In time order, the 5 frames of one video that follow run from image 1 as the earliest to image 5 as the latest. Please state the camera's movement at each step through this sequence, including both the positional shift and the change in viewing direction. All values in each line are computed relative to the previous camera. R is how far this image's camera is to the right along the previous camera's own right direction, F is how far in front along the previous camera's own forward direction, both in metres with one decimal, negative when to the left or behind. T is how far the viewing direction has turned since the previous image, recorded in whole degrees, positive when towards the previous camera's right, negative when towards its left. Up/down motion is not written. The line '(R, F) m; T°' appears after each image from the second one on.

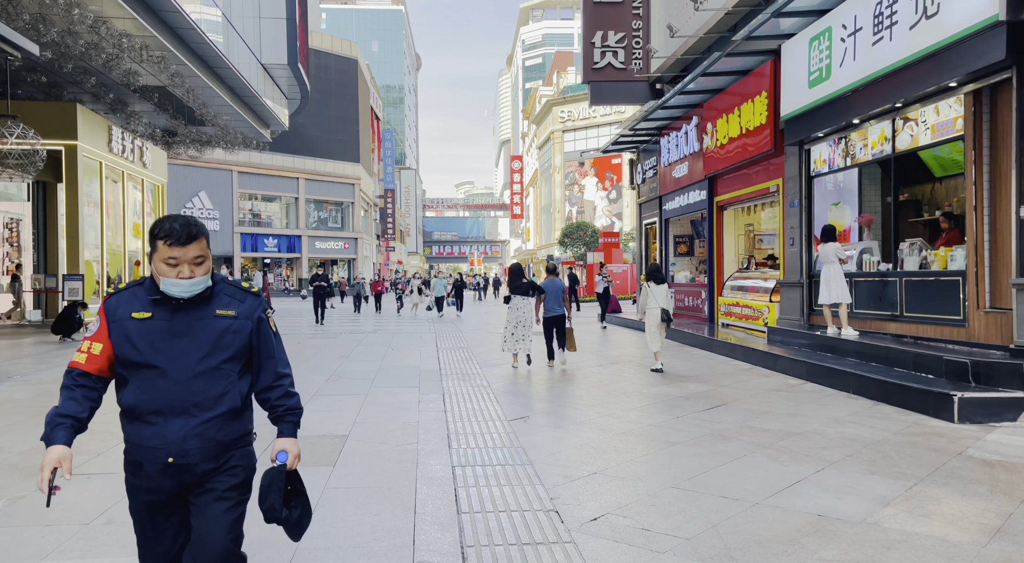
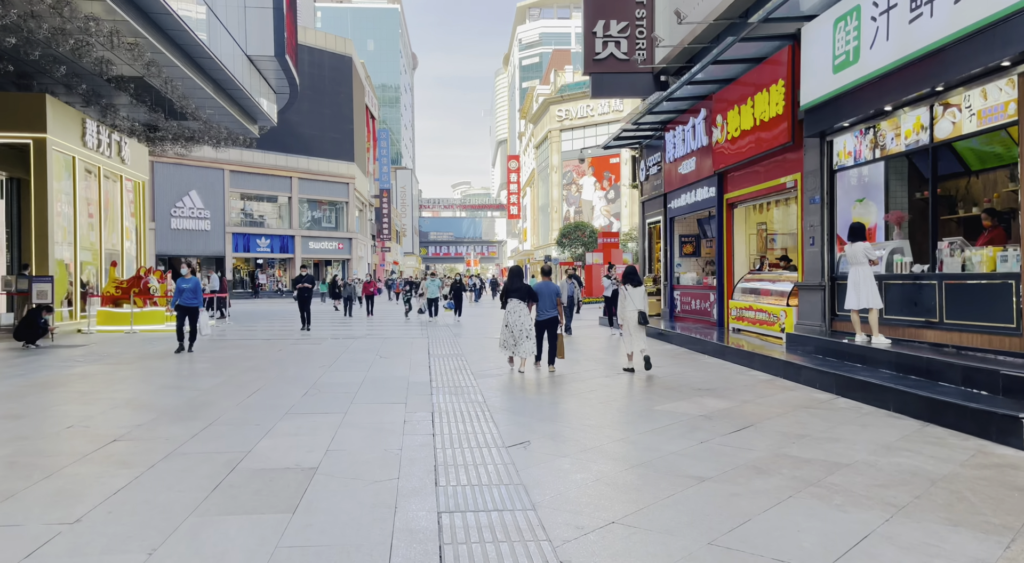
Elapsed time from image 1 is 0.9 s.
(0.0, +0.9) m; 0°
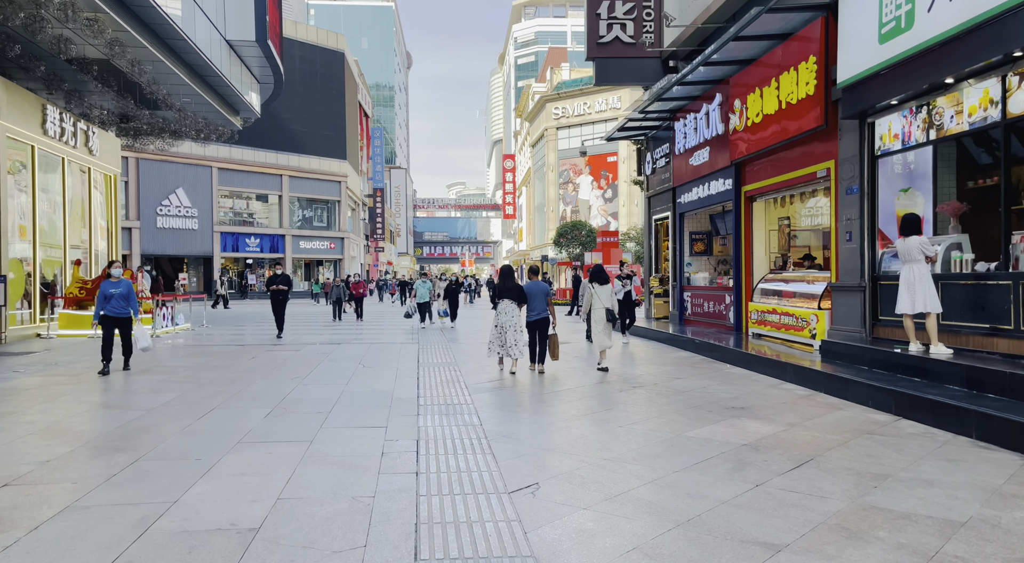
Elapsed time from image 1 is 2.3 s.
(-0.1, +1.2) m; 0°
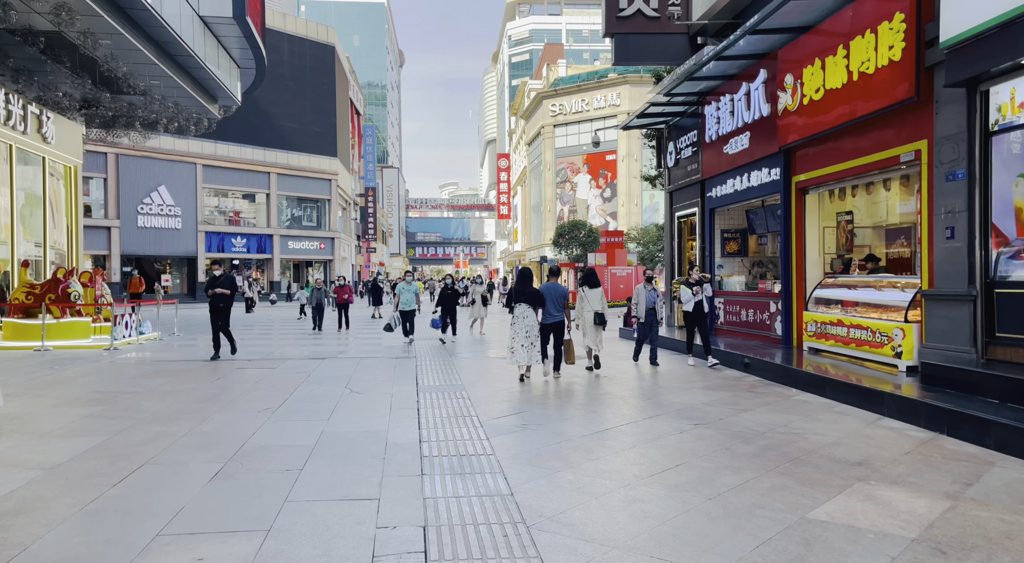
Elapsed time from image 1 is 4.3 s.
(-0.4, +1.8) m; +1°
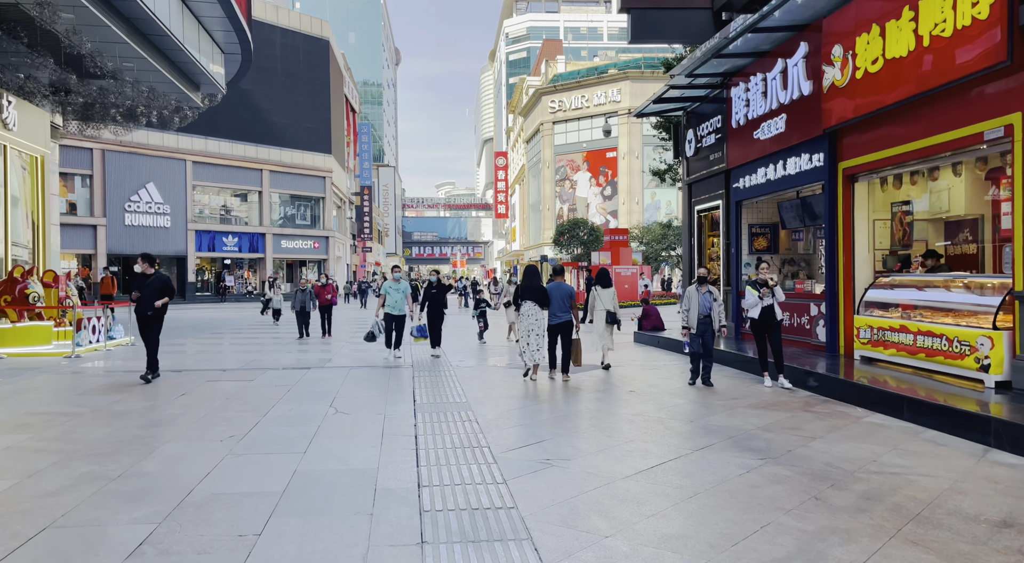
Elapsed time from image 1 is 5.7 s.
(-0.2, +1.3) m; 0°
